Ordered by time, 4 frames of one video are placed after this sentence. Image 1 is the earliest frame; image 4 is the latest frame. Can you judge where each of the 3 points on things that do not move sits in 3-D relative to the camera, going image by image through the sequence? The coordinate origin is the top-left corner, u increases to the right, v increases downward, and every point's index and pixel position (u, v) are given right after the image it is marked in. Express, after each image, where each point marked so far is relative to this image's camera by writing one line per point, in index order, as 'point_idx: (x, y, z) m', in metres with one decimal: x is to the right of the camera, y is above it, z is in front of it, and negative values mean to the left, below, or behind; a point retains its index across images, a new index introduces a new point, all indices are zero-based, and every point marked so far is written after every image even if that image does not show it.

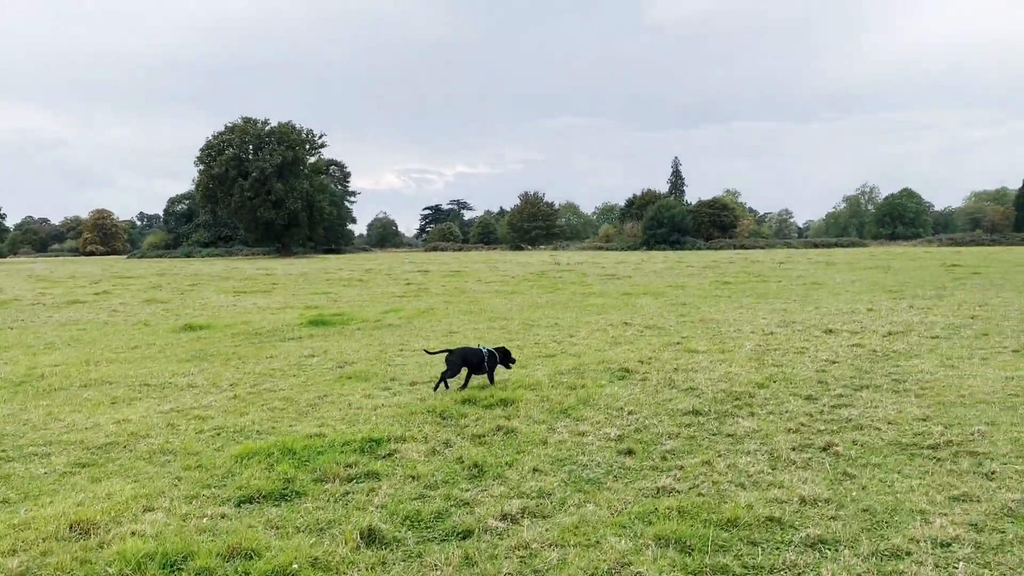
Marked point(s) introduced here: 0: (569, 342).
0: (+0.9, -0.8, +12.6) m
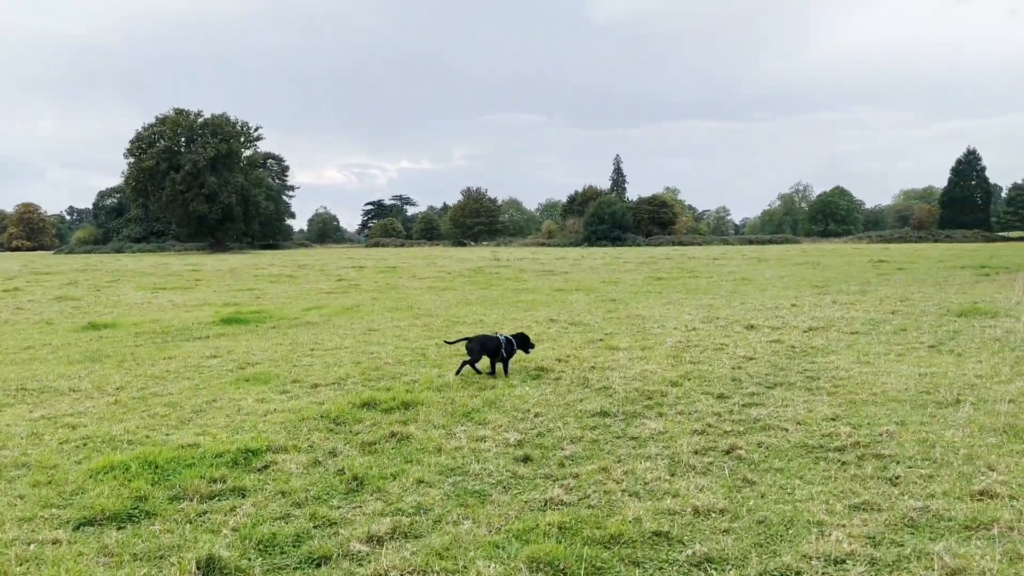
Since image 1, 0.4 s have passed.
0: (-0.3, -0.8, +12.2) m
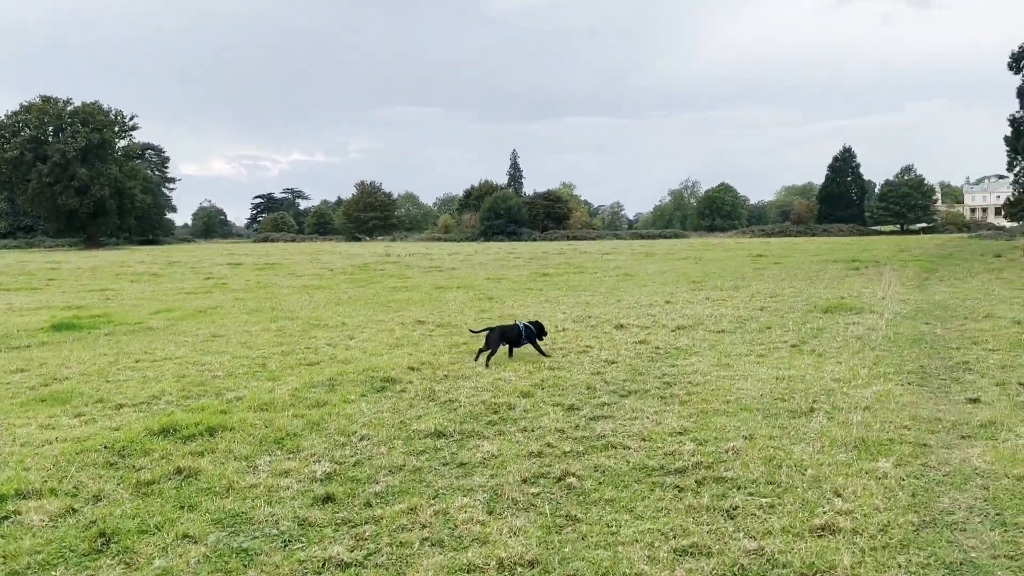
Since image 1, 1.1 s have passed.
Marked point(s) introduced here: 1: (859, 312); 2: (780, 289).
0: (-2.3, -0.8, +11.3) m
1: (+5.4, -0.4, +12.9) m
2: (+5.9, 0.0, +18.1) m
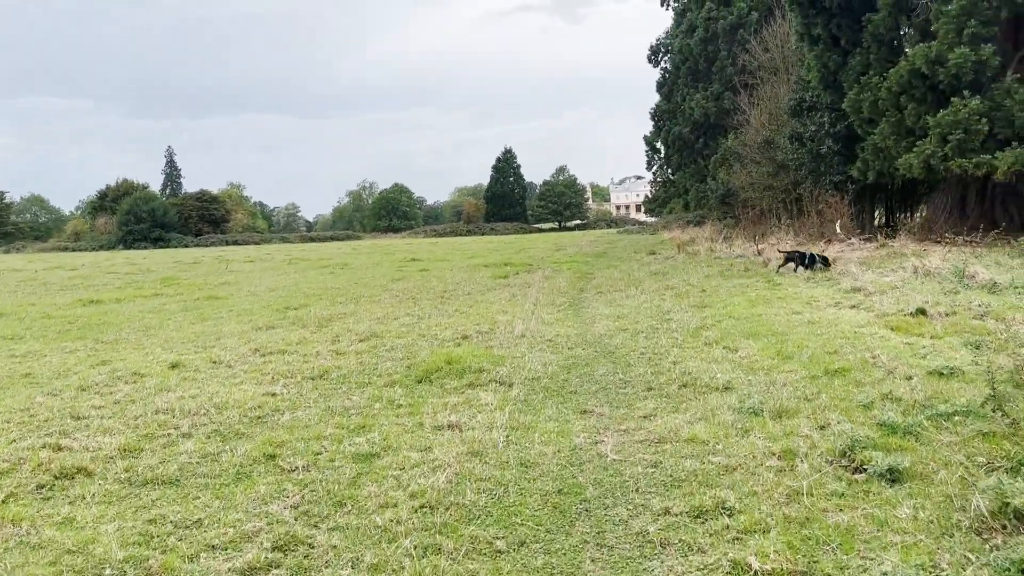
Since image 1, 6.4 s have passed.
0: (-6.9, -1.5, +2.7) m
1: (-0.3, -0.8, +7.0) m
2: (-1.8, -0.5, +12.1) m
